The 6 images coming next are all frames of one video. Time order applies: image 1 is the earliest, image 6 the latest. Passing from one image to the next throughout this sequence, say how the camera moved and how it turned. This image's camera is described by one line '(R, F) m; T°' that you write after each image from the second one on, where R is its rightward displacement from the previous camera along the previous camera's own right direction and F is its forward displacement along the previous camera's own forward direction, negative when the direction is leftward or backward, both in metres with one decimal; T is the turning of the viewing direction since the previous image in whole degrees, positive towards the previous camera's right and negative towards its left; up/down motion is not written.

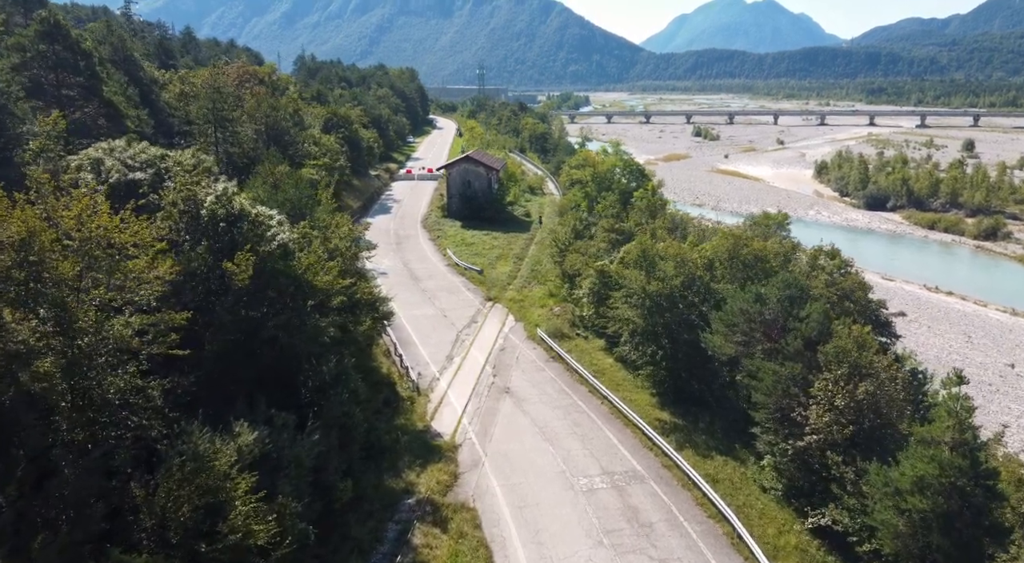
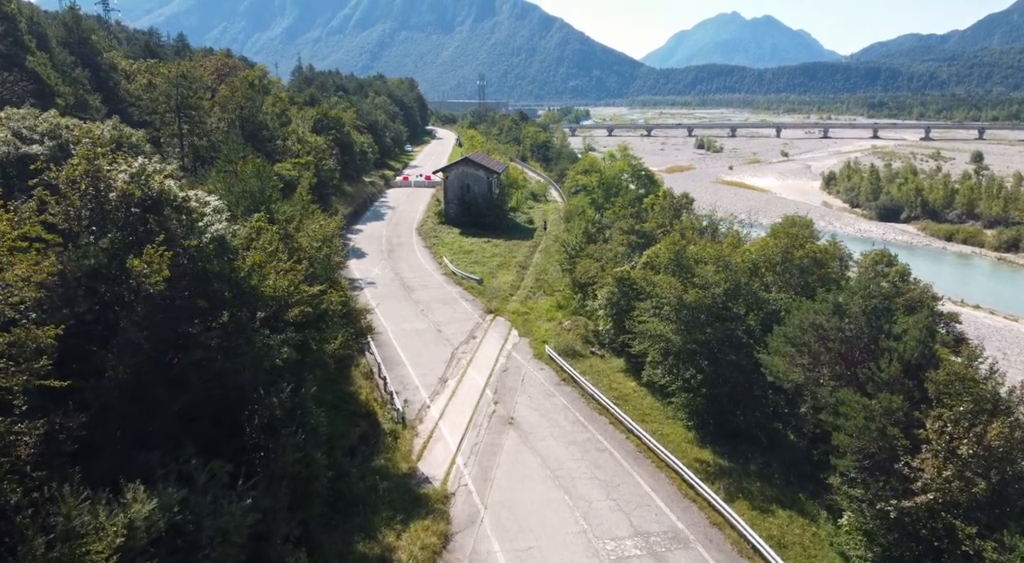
(-0.2, +5.4) m; 0°
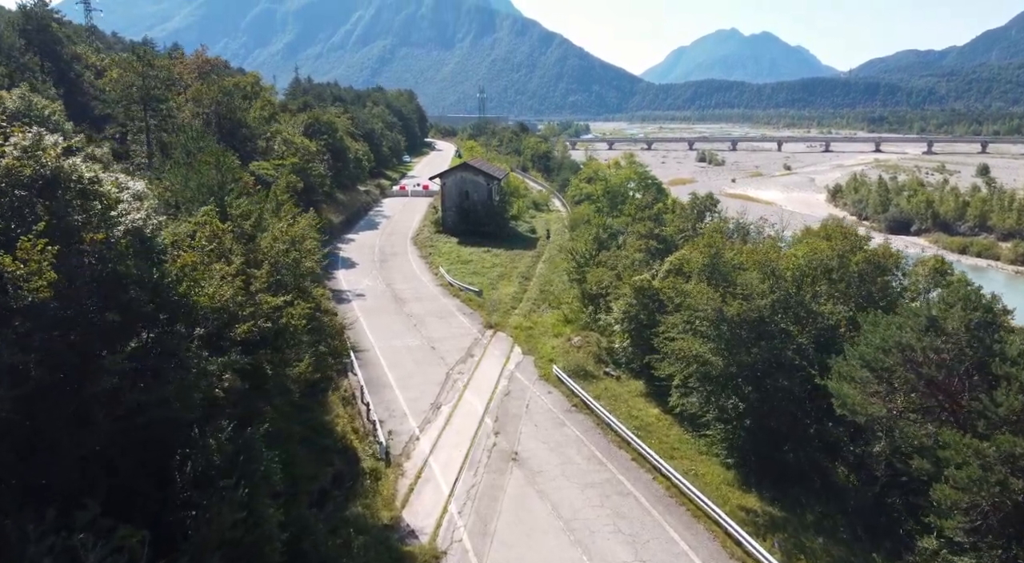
(-0.1, +4.0) m; 0°
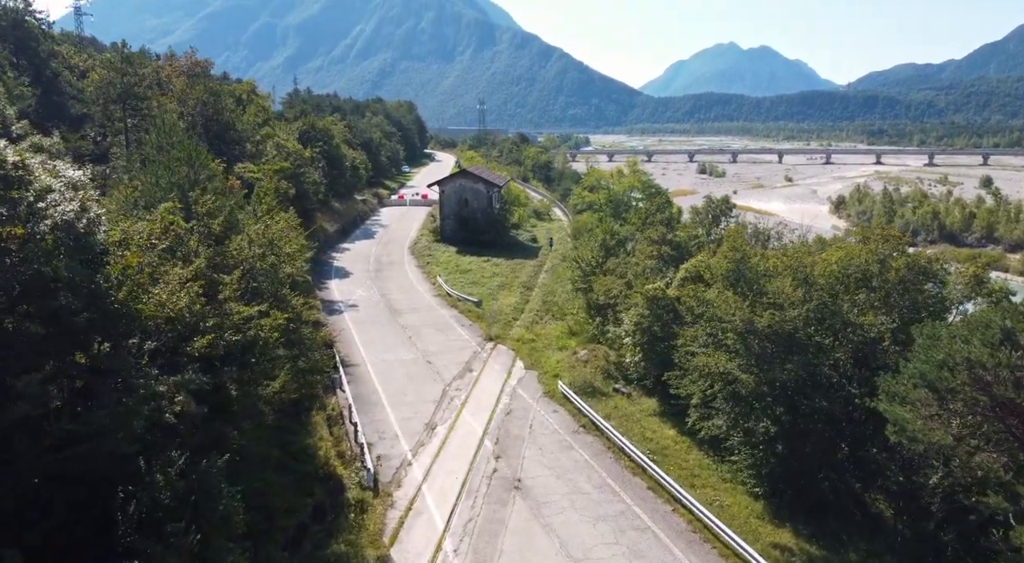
(-0.1, +2.1) m; 0°
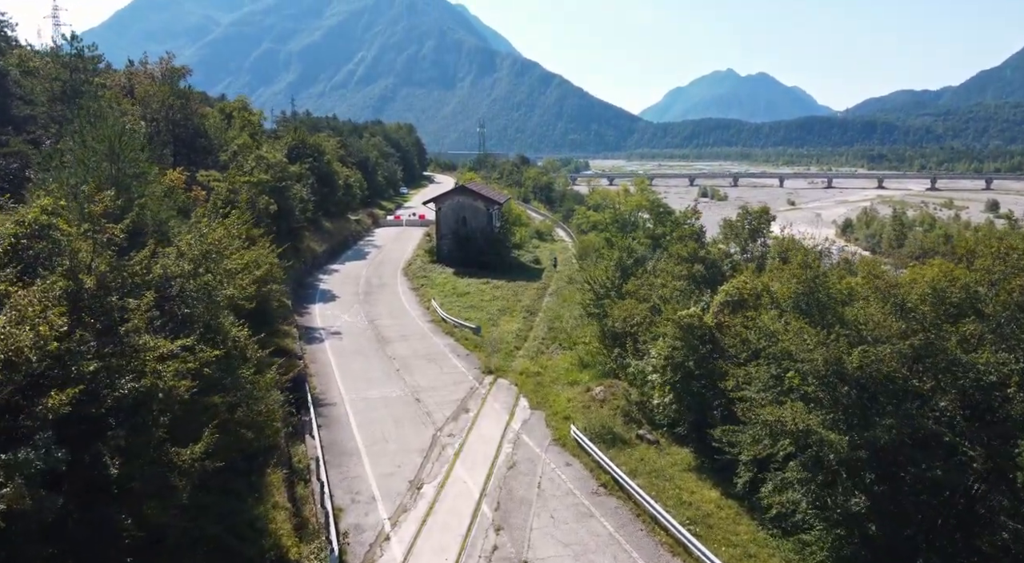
(-0.1, +4.2) m; 0°
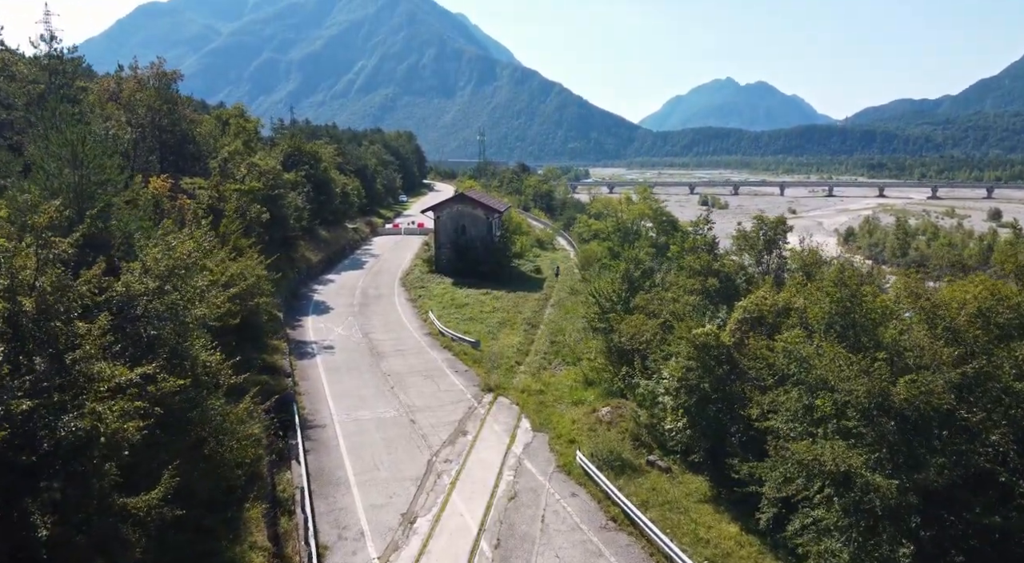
(0.0, +1.5) m; 0°
